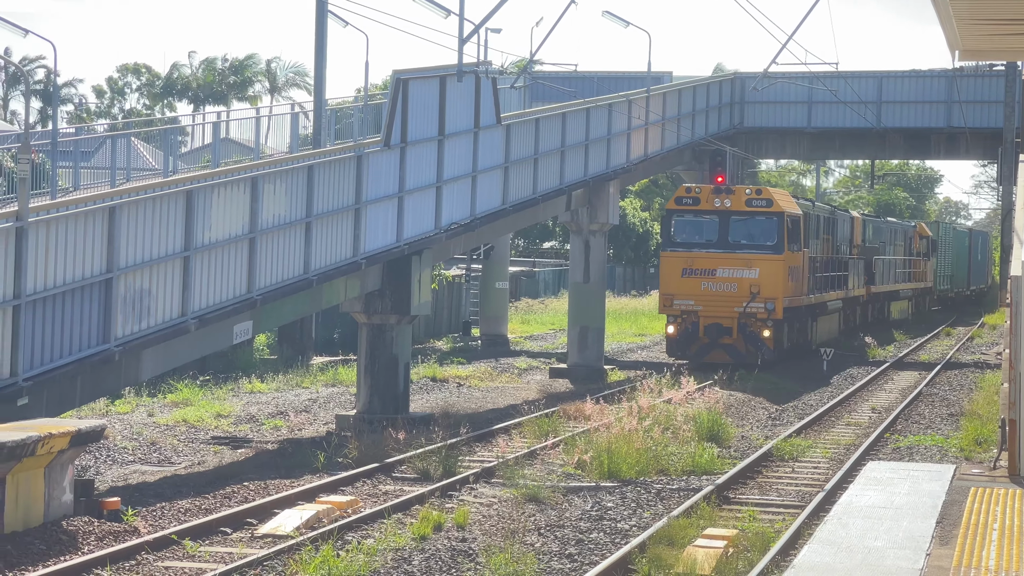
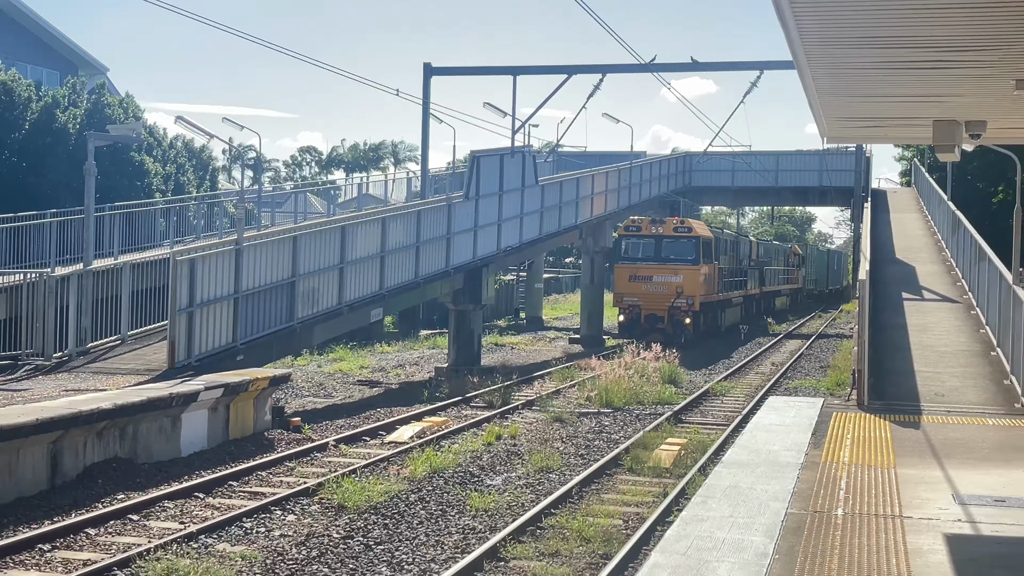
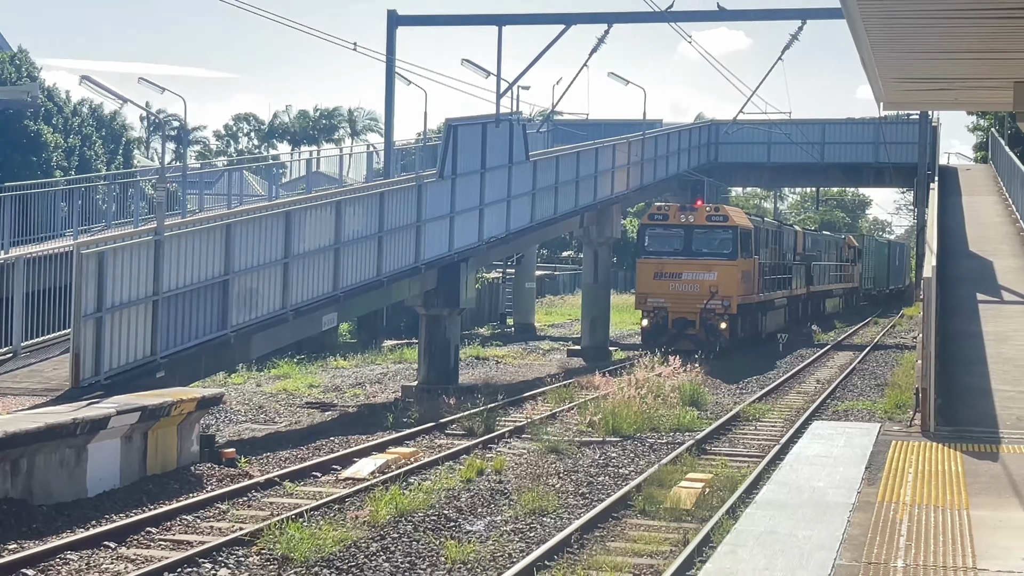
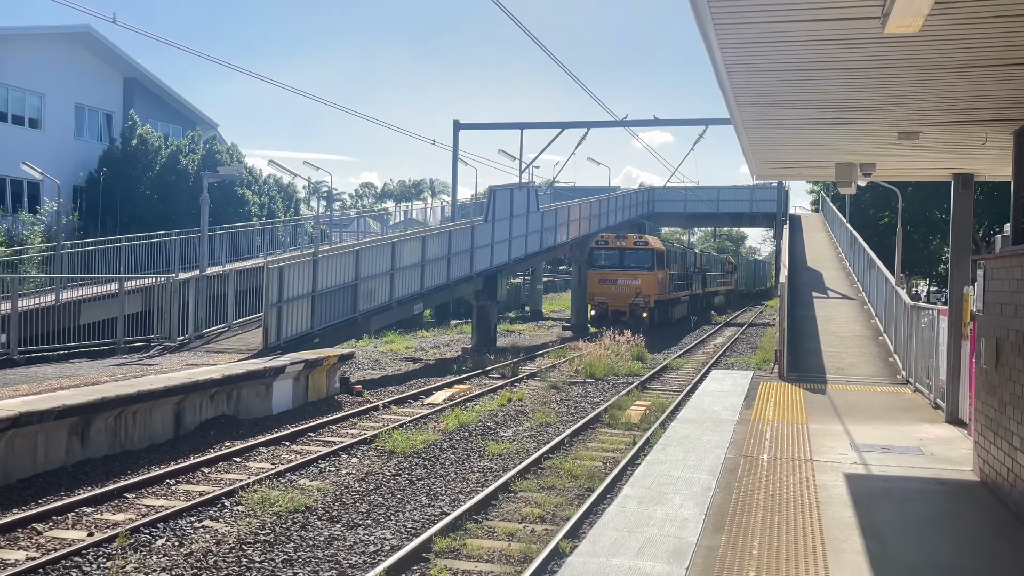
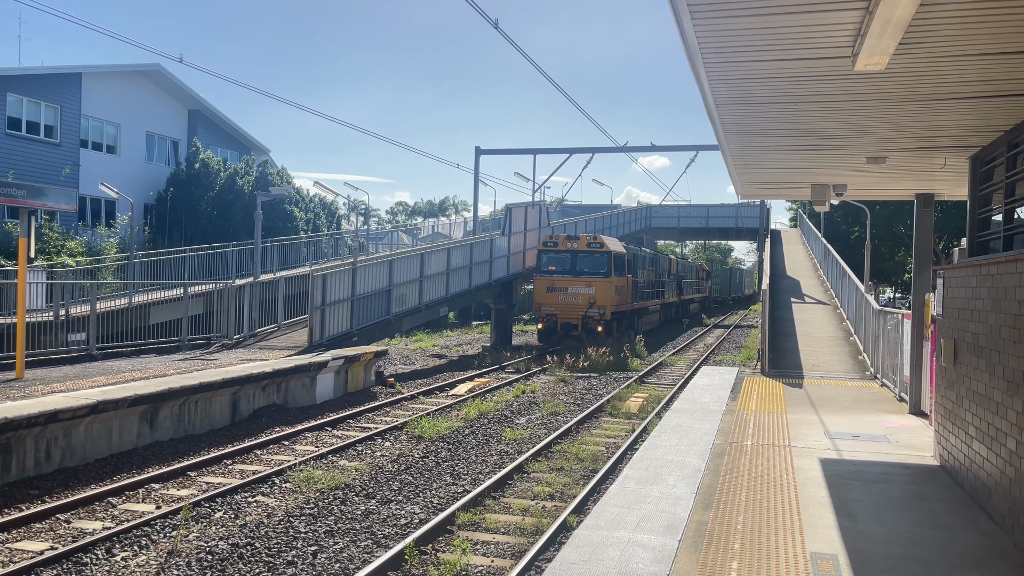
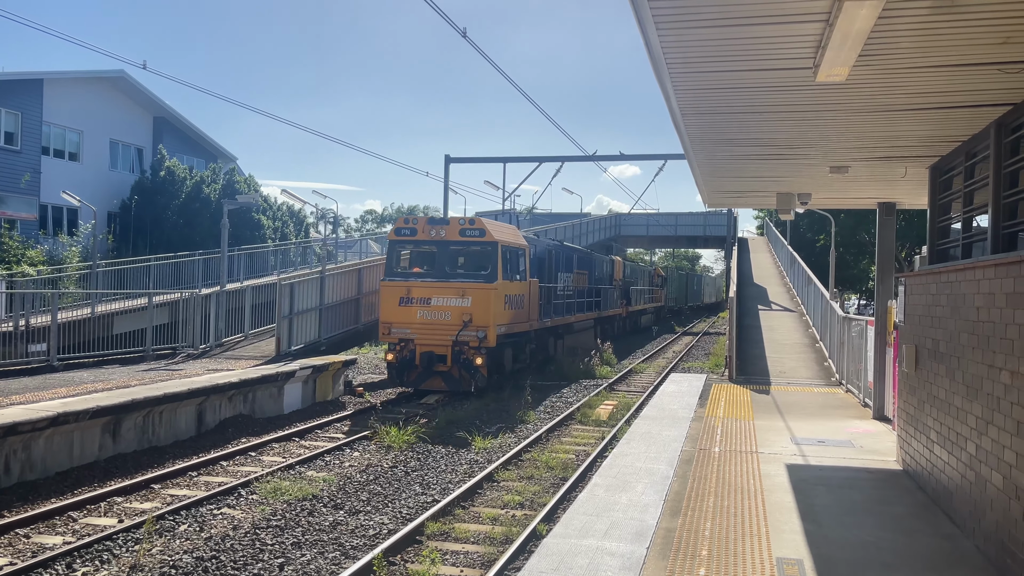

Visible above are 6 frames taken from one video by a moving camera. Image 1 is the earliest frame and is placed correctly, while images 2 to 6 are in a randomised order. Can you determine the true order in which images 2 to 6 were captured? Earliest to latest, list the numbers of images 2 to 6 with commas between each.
3, 2, 4, 5, 6
